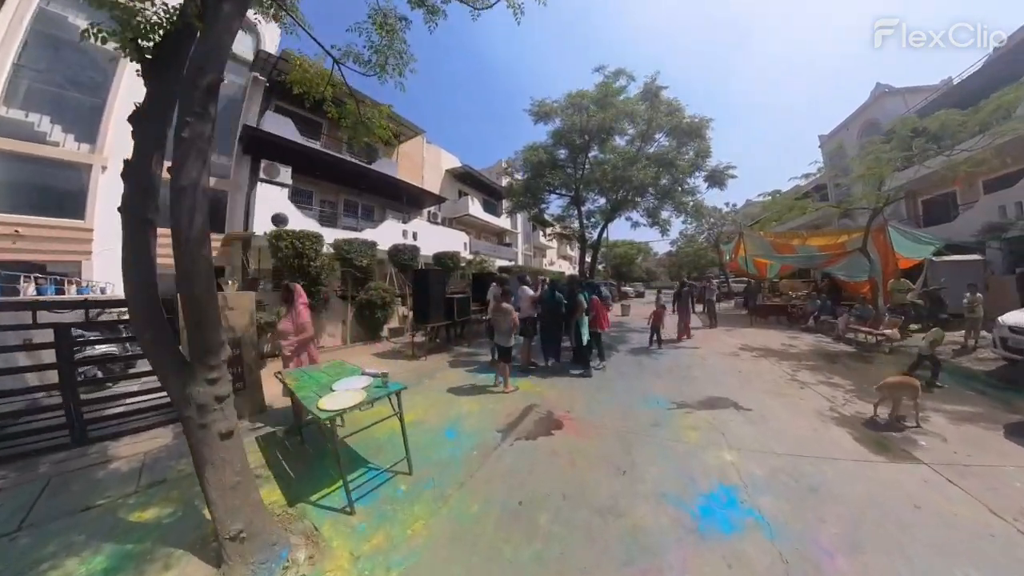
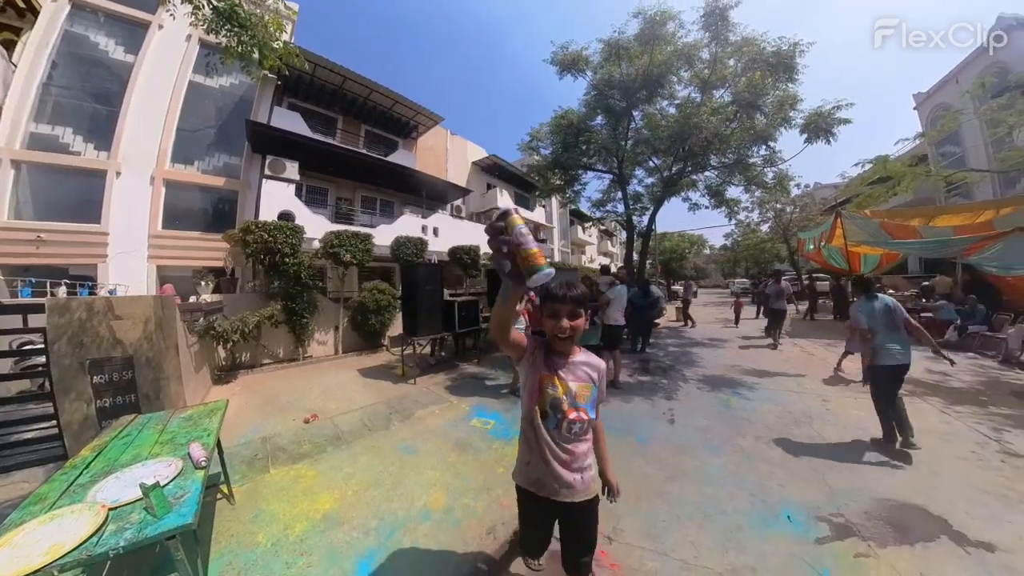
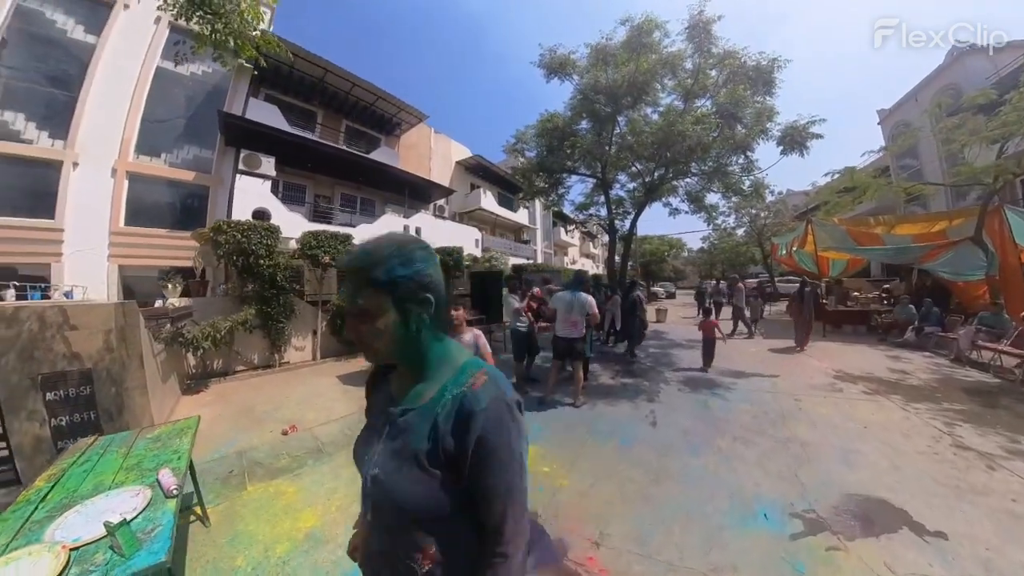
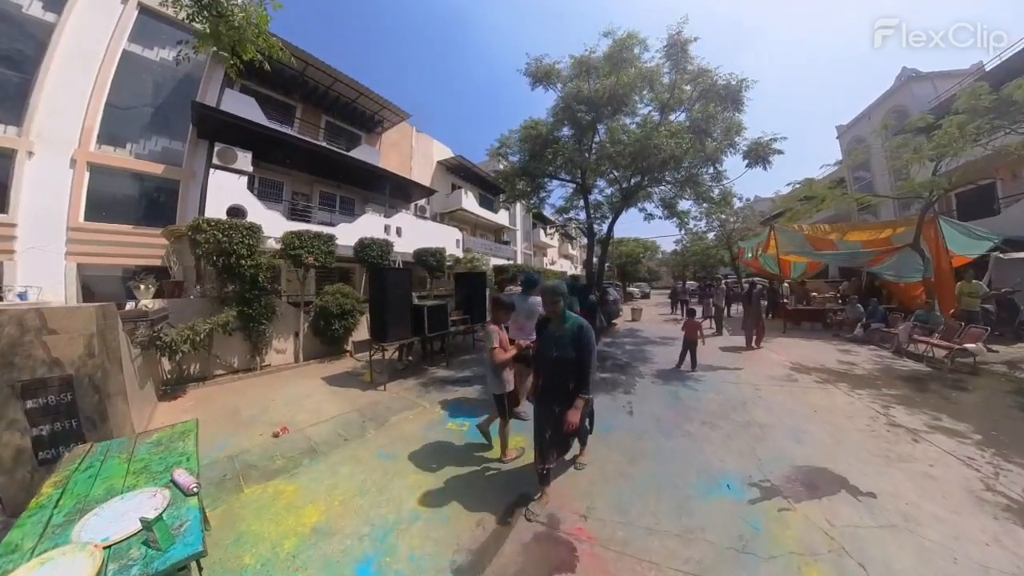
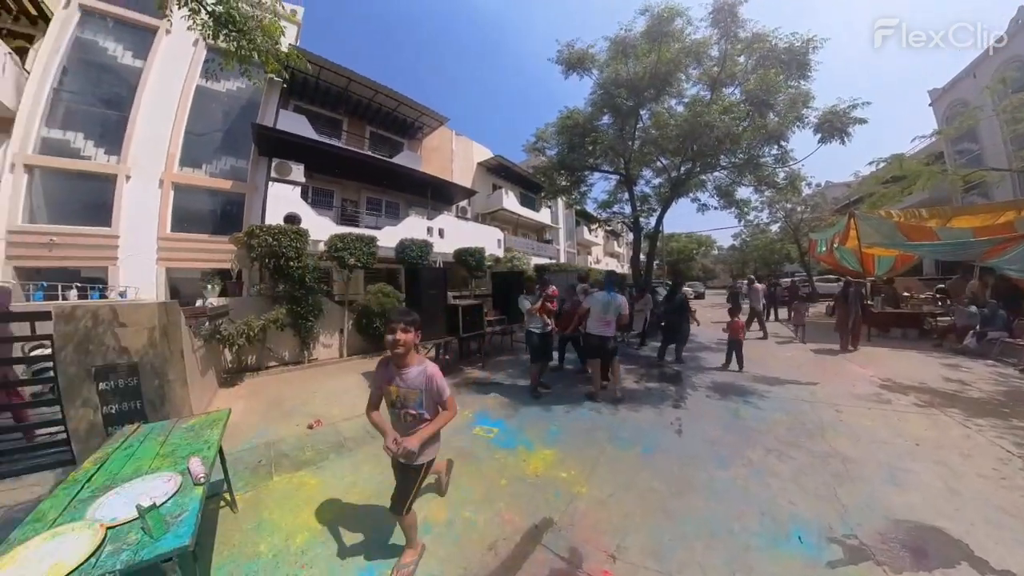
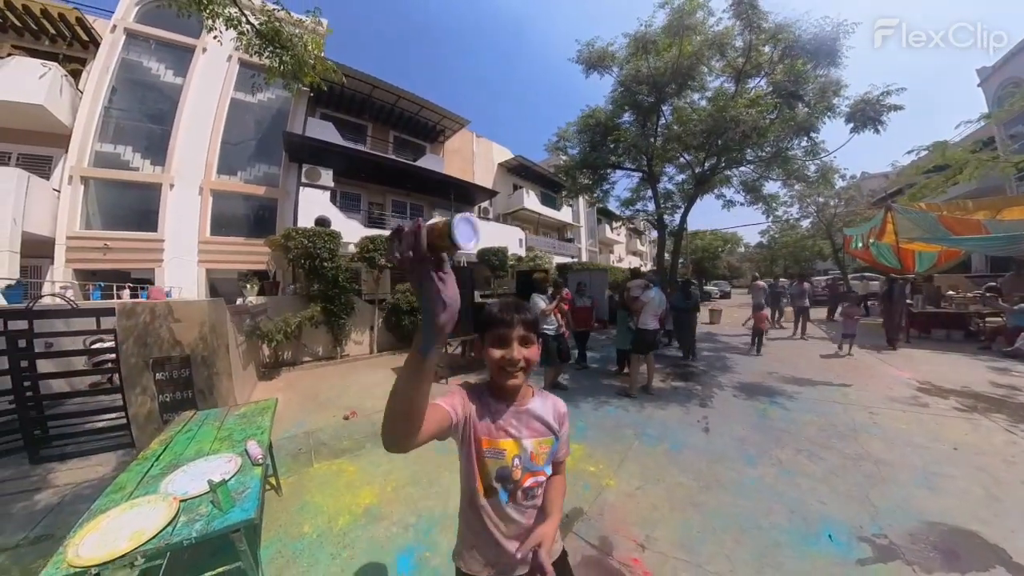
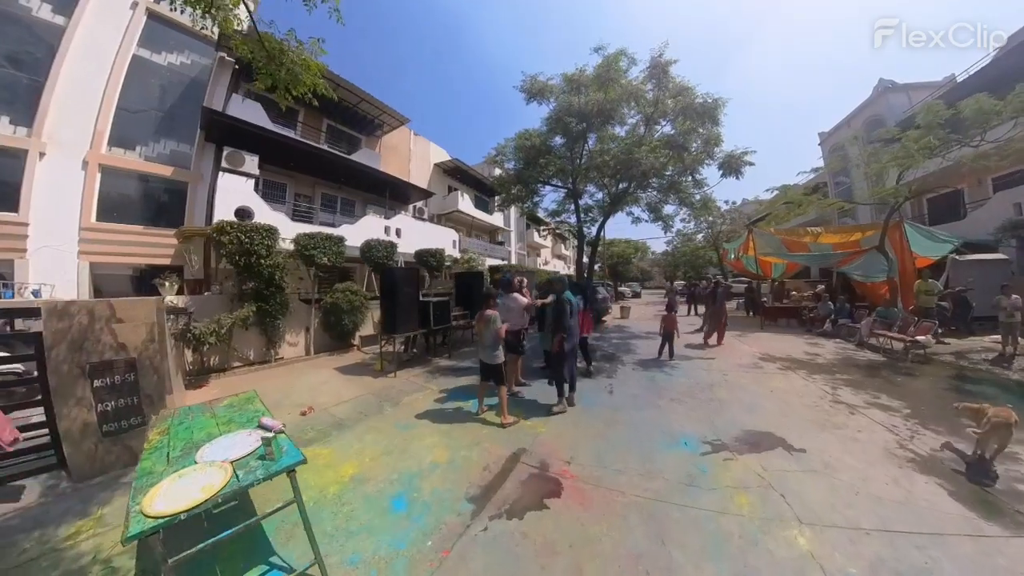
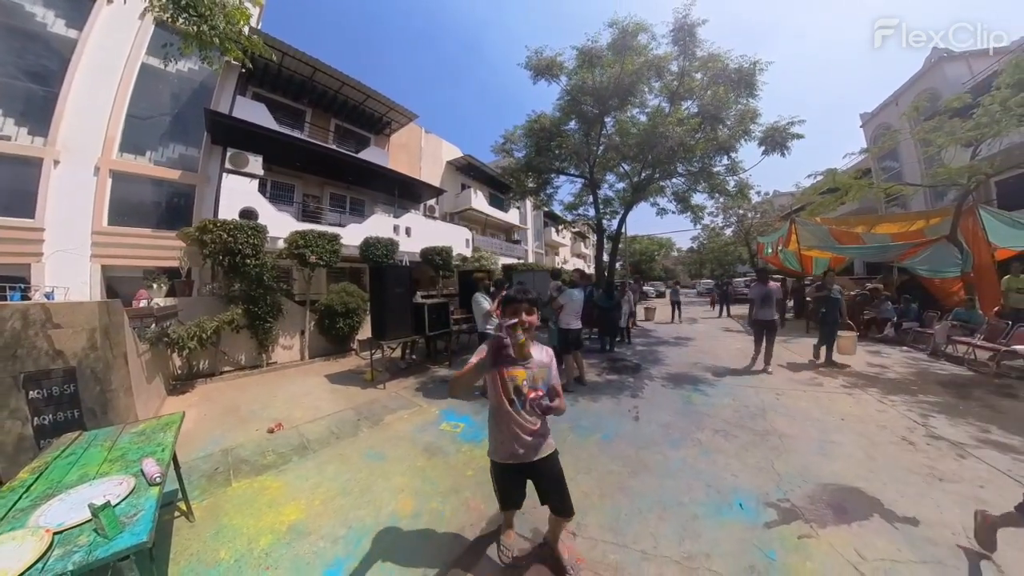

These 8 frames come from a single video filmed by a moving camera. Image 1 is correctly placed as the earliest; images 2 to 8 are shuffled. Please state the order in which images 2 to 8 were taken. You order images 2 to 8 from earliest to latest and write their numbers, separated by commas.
7, 4, 3, 5, 6, 2, 8
